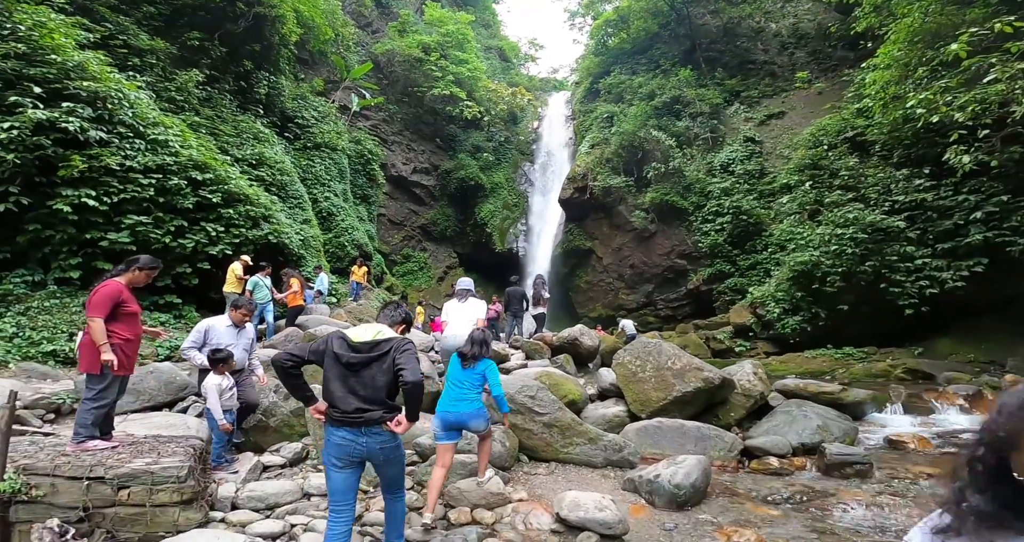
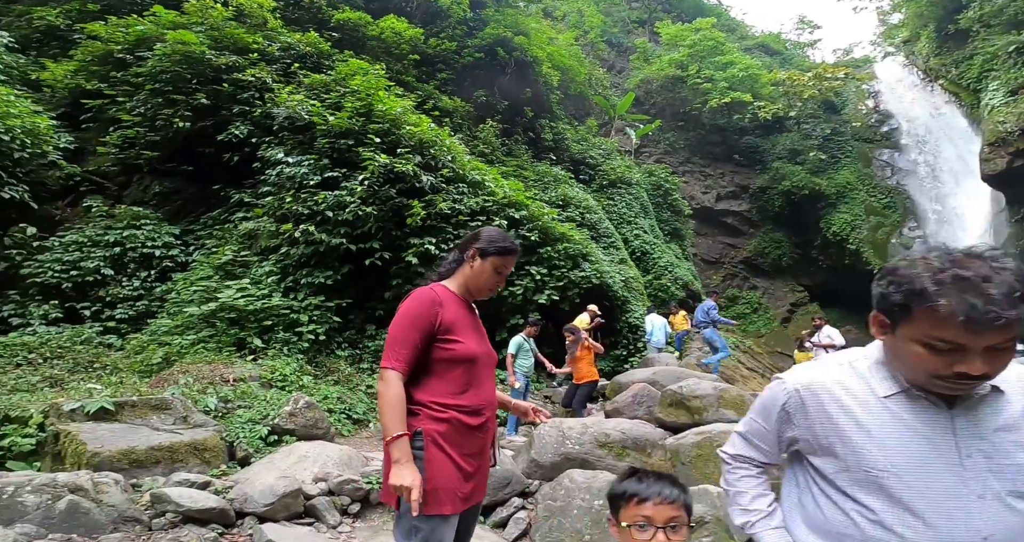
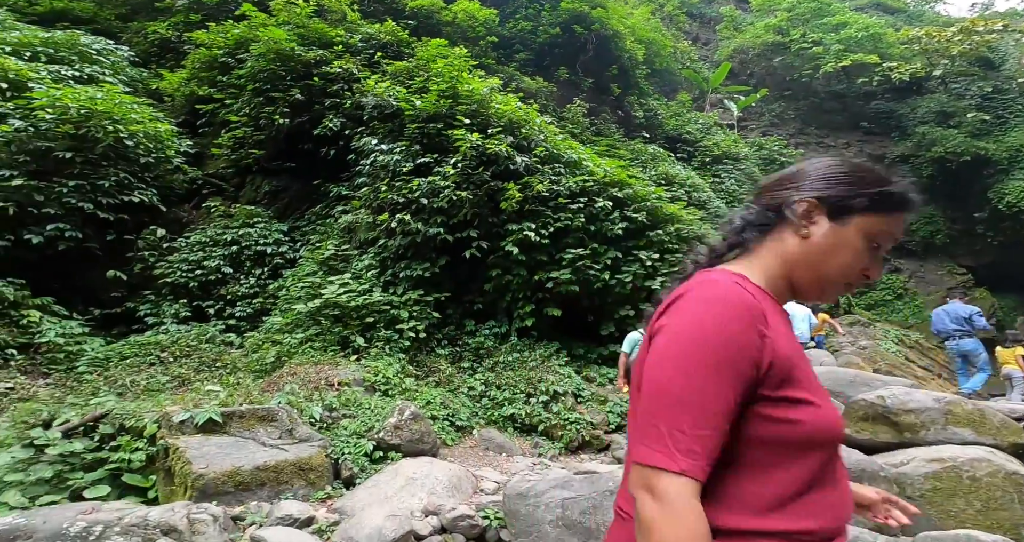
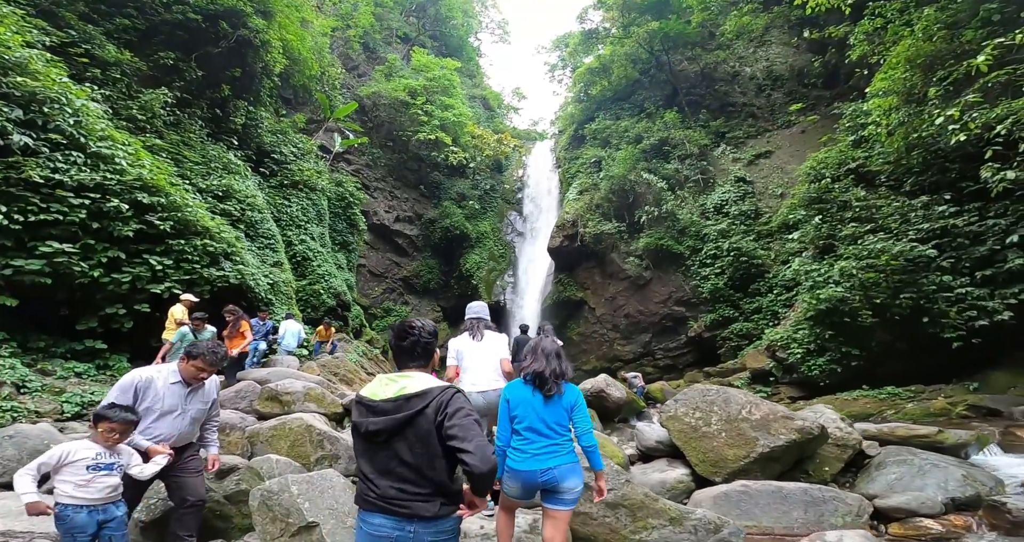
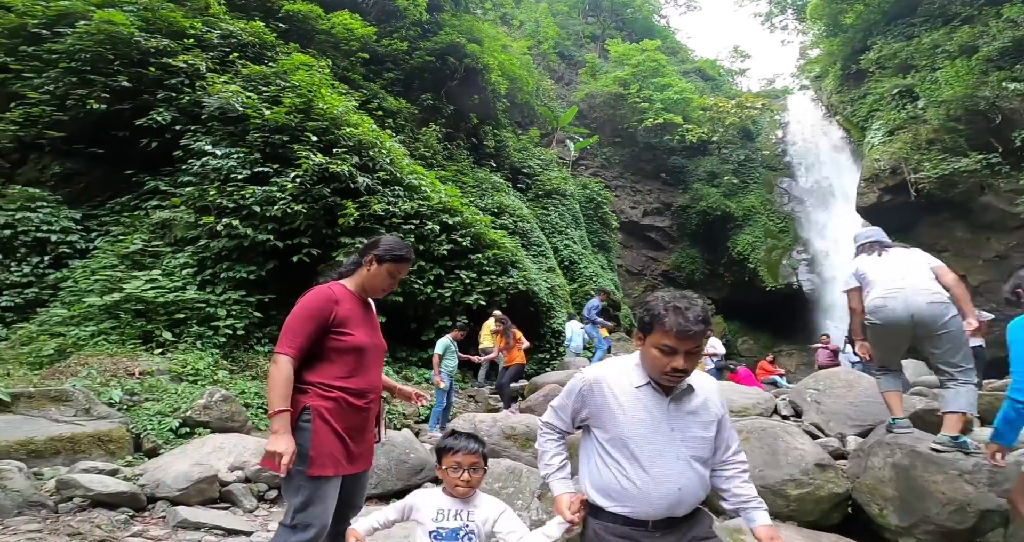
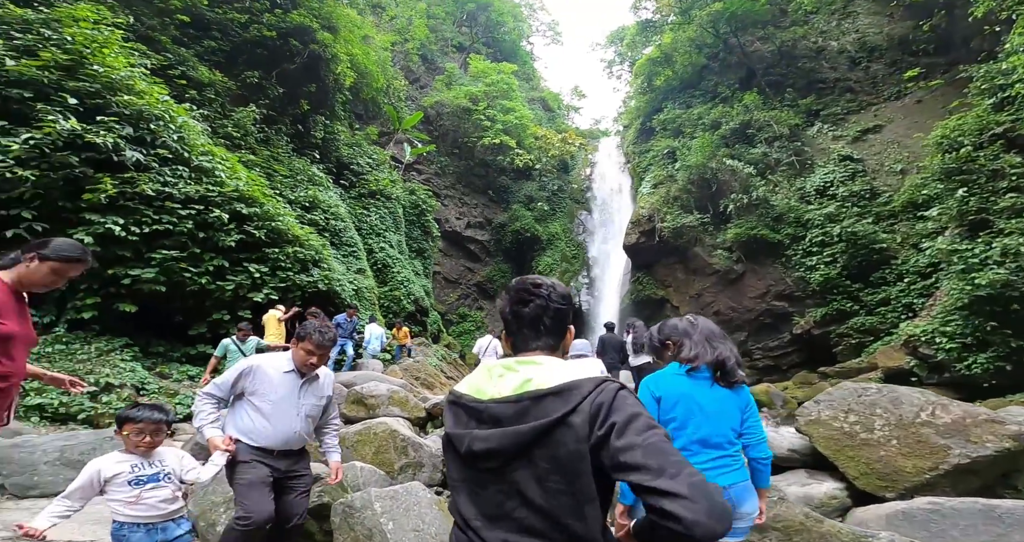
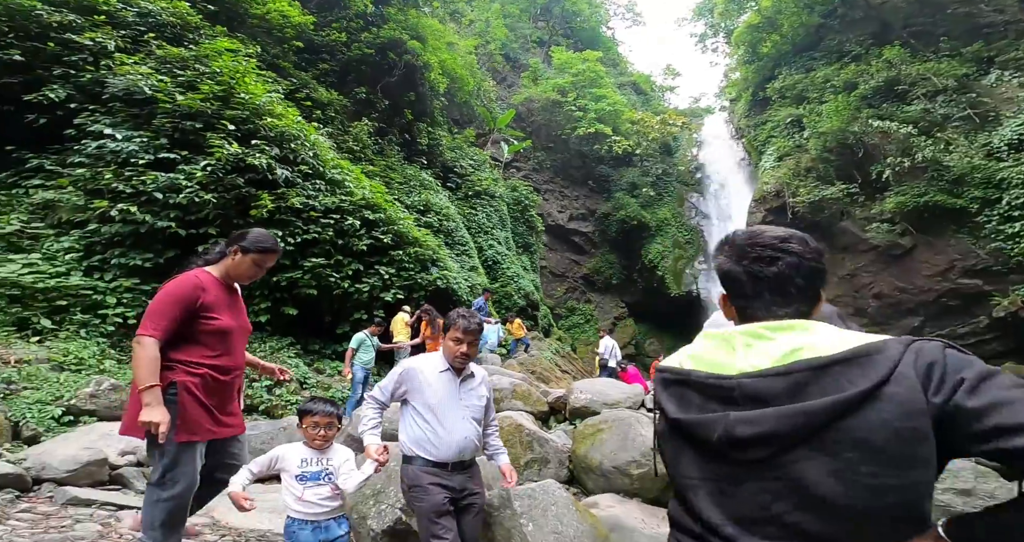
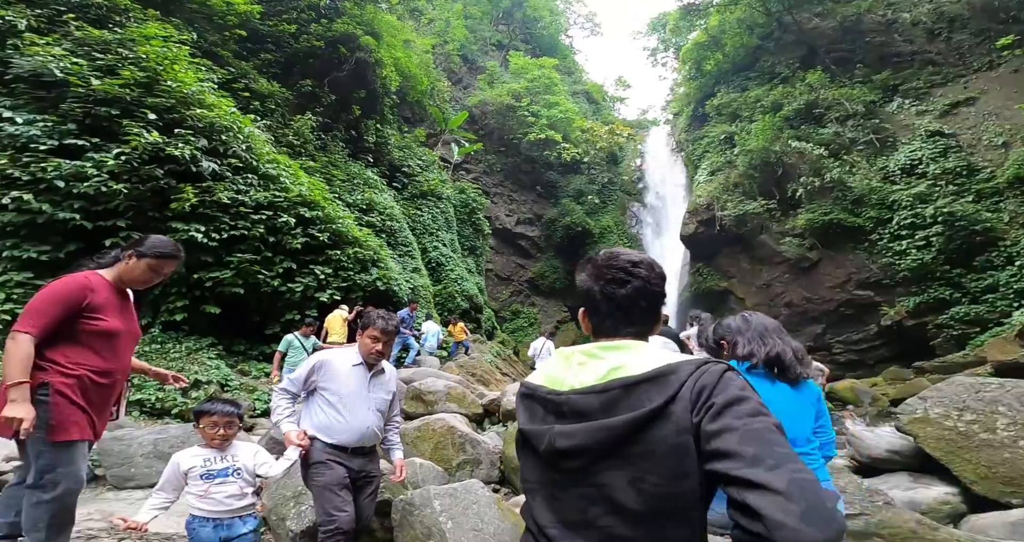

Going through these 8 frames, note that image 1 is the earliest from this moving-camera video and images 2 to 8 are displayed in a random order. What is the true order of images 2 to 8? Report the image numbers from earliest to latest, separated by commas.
4, 6, 8, 7, 5, 2, 3
